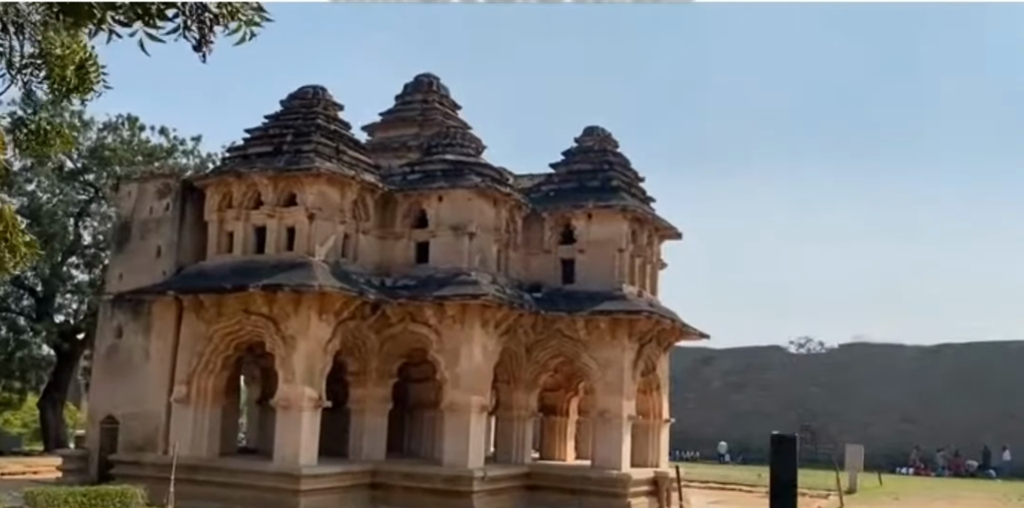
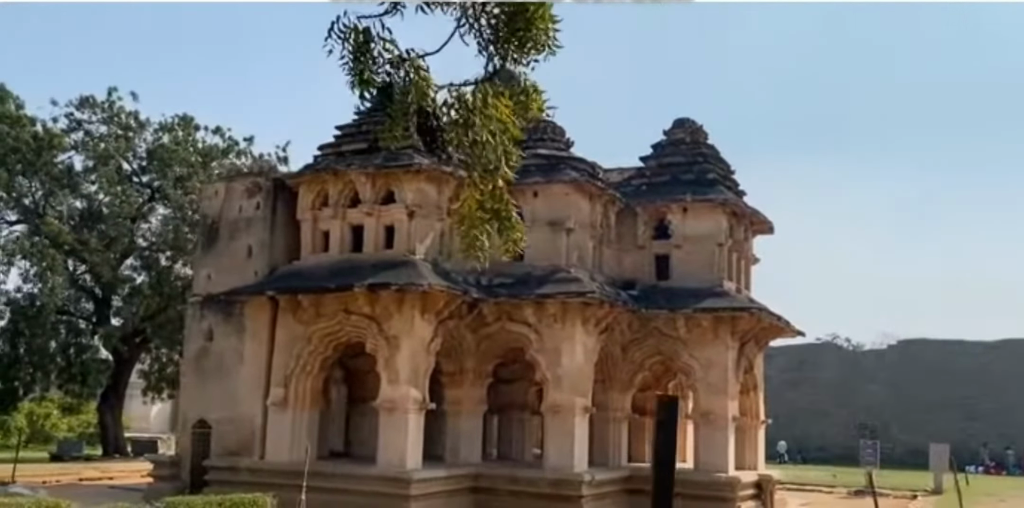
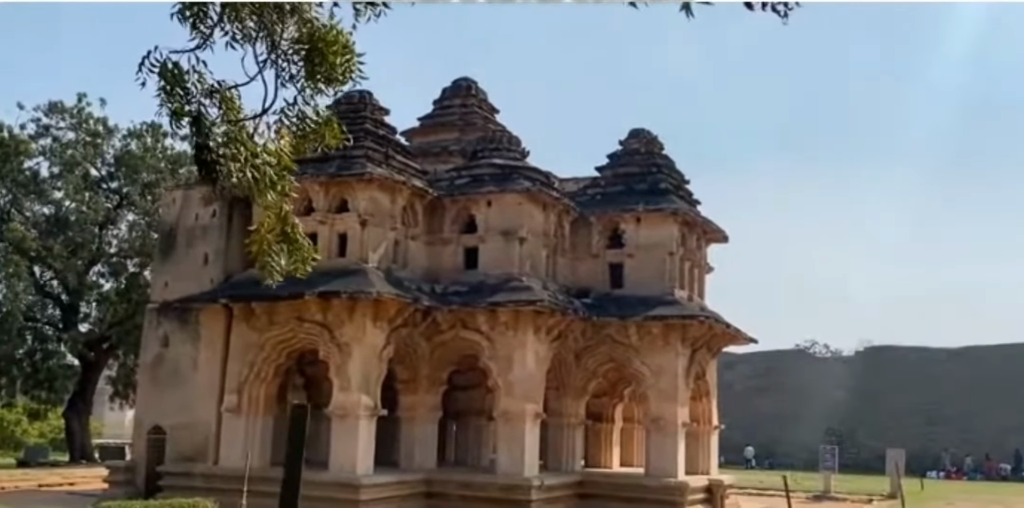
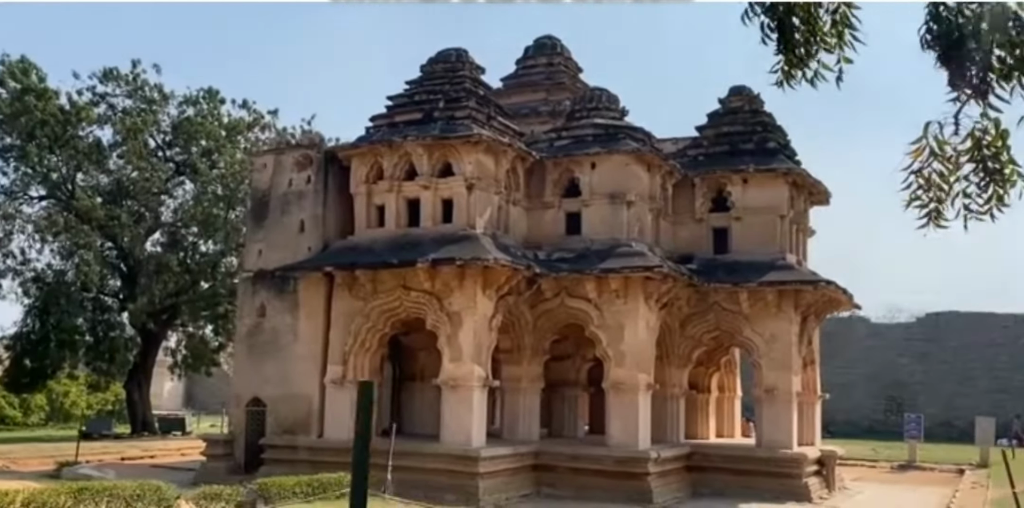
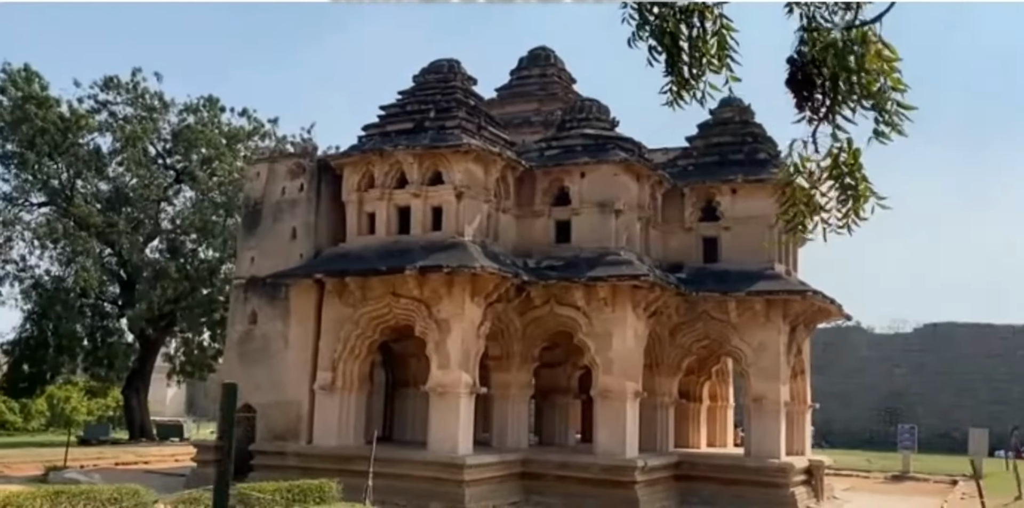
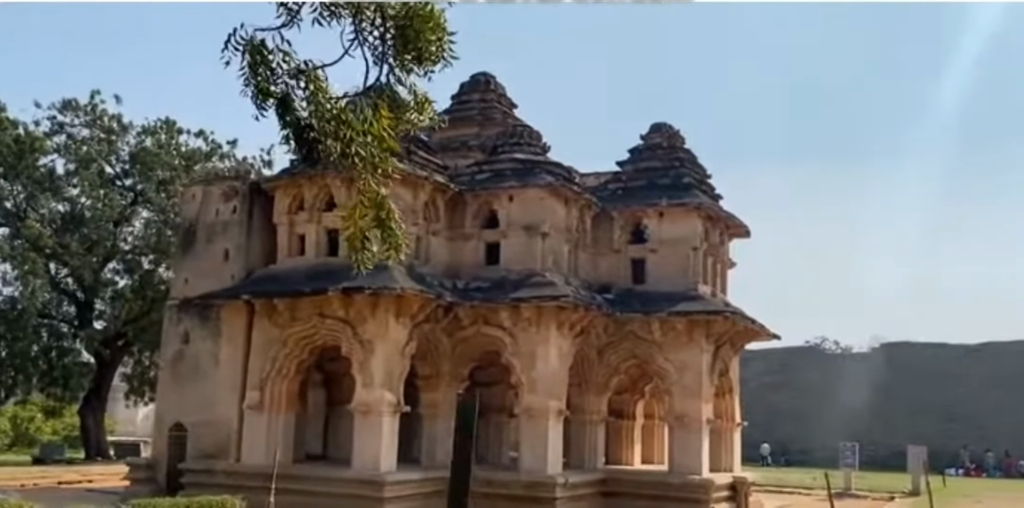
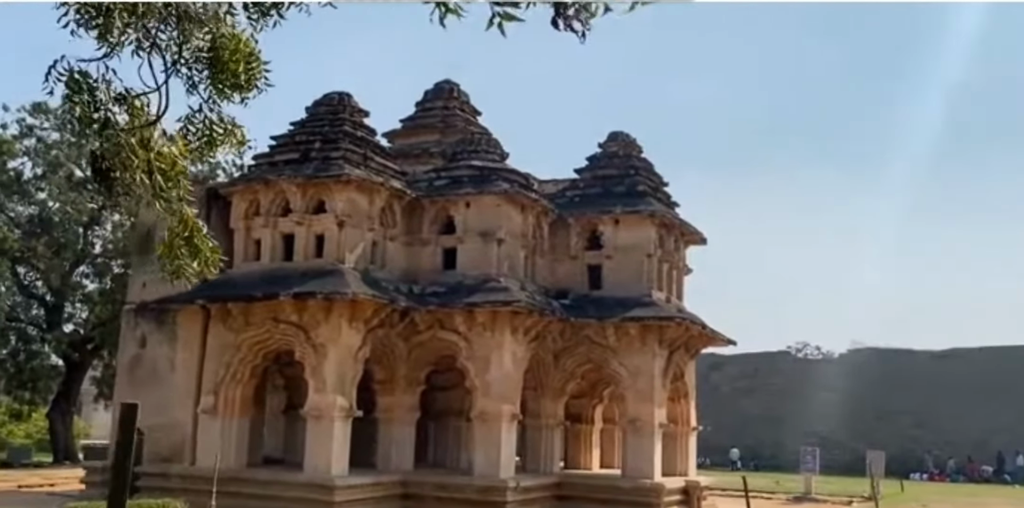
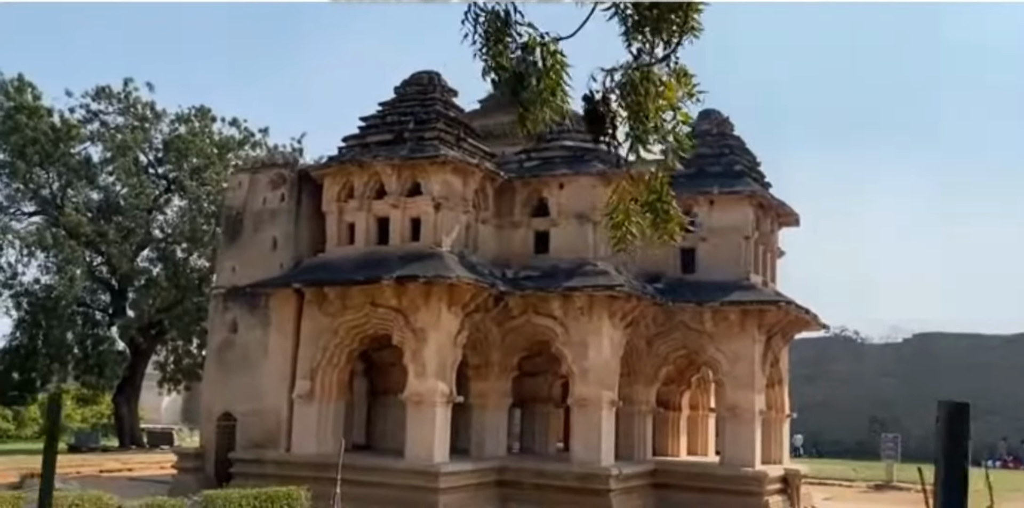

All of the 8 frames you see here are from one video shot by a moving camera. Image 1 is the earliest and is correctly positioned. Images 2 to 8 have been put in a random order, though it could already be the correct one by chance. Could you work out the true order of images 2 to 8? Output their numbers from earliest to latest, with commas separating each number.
7, 3, 6, 2, 8, 5, 4
